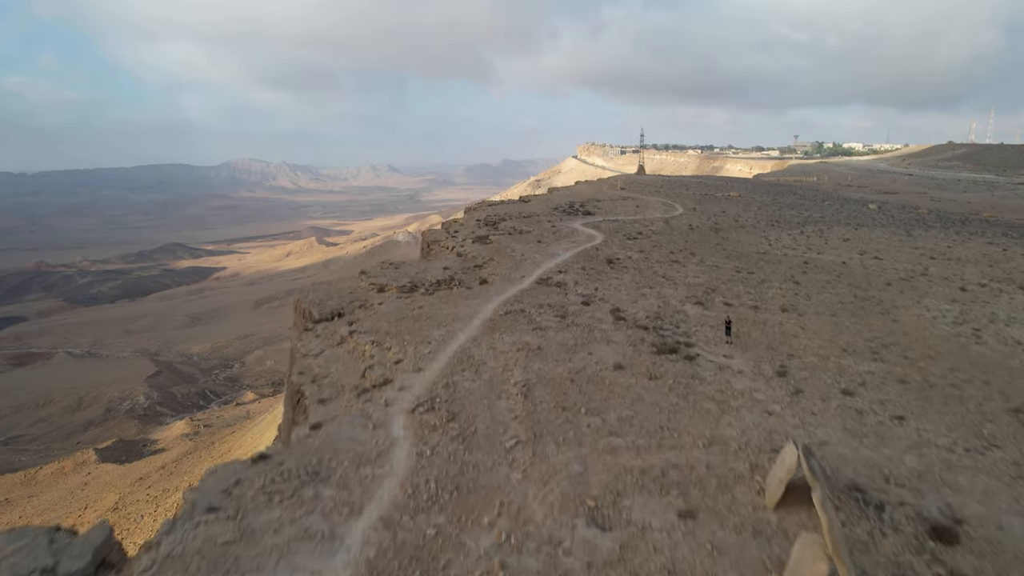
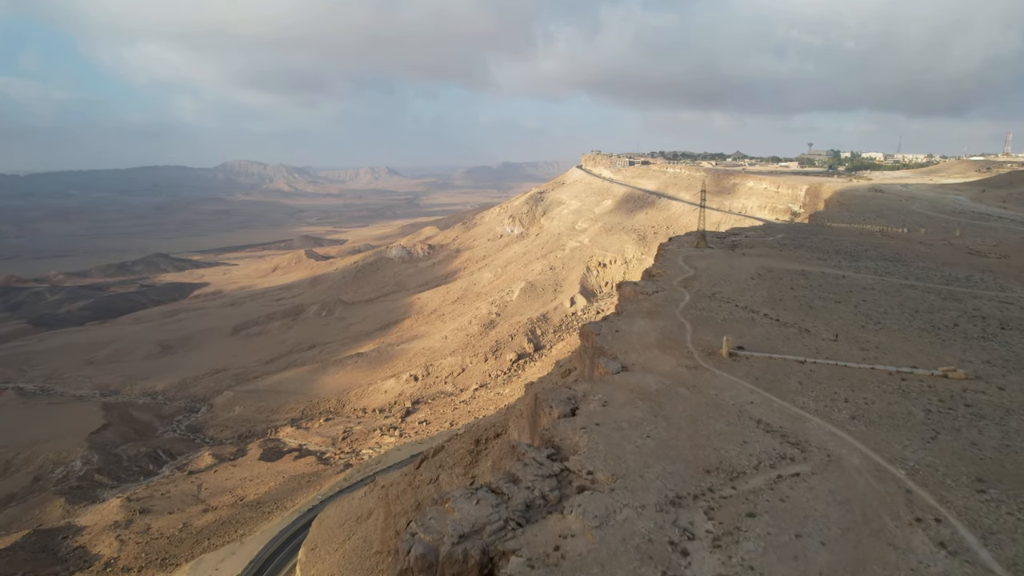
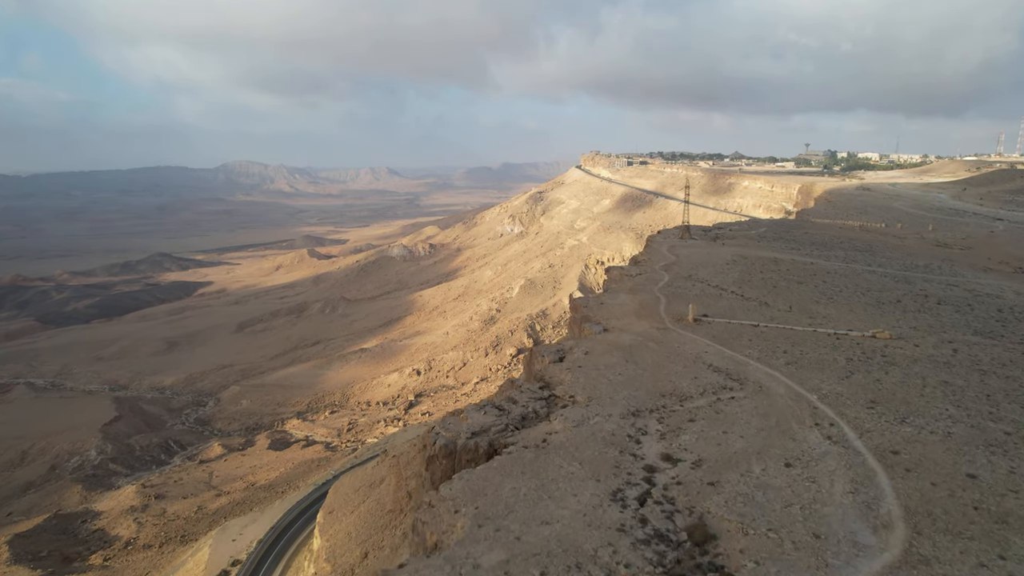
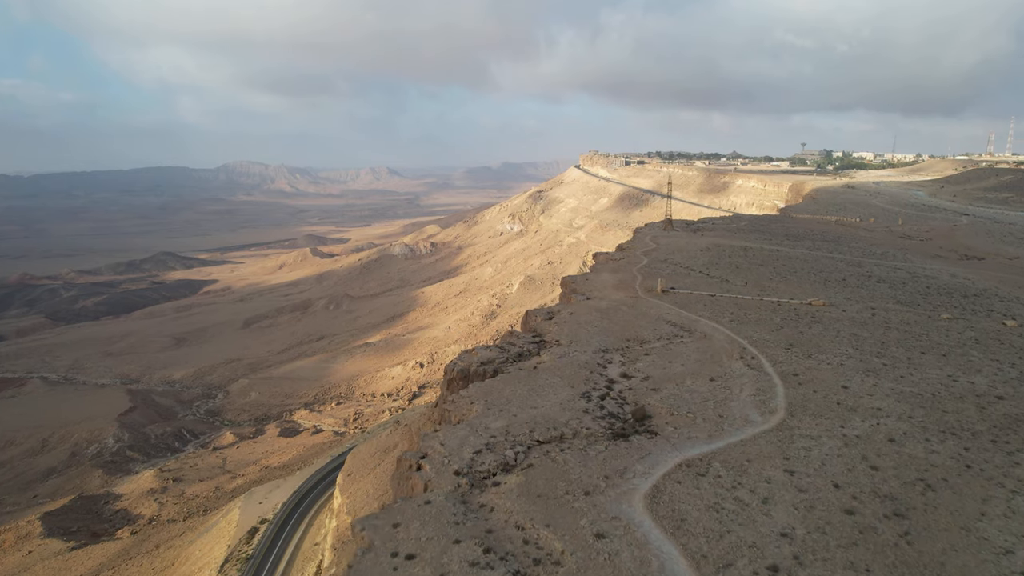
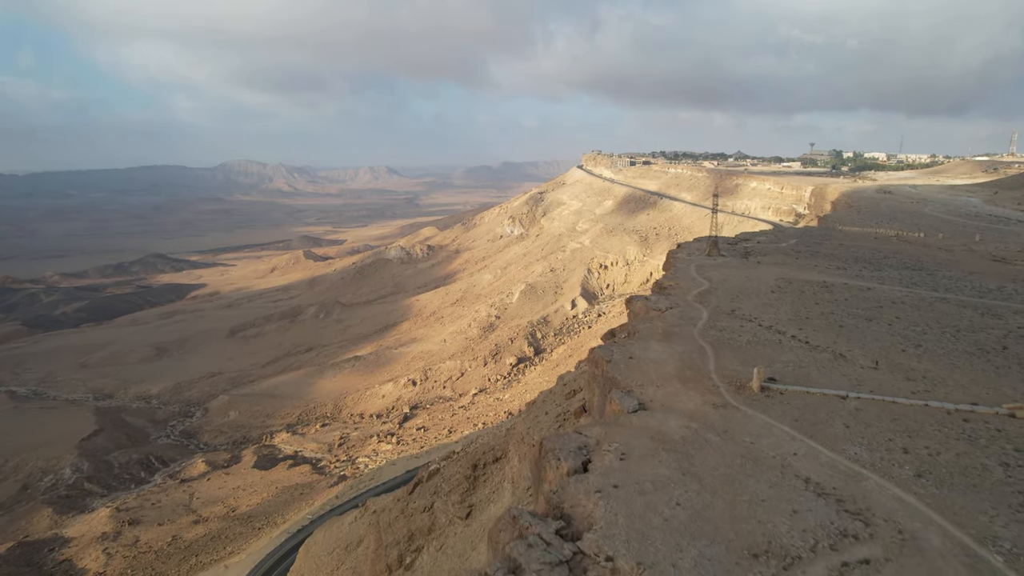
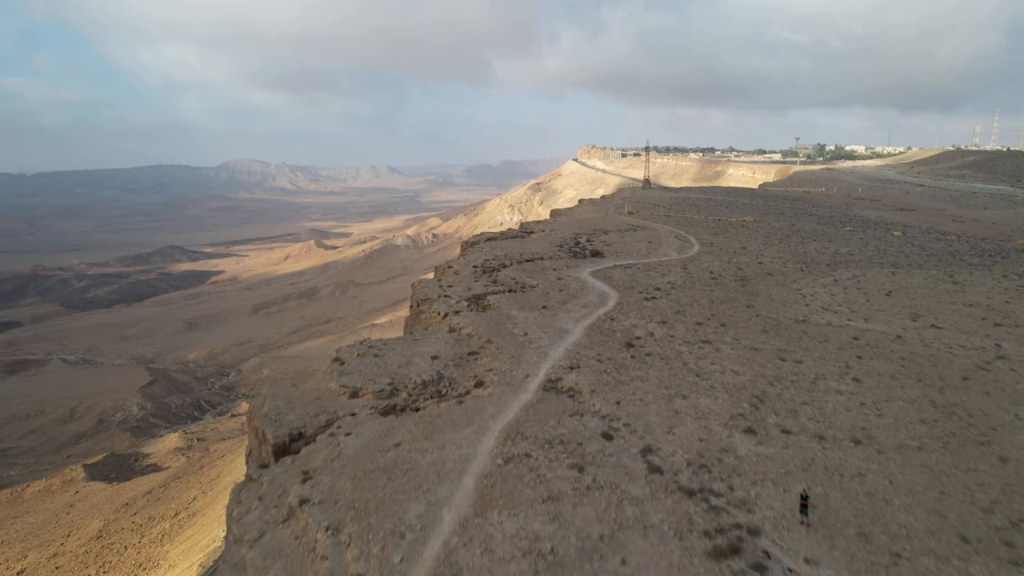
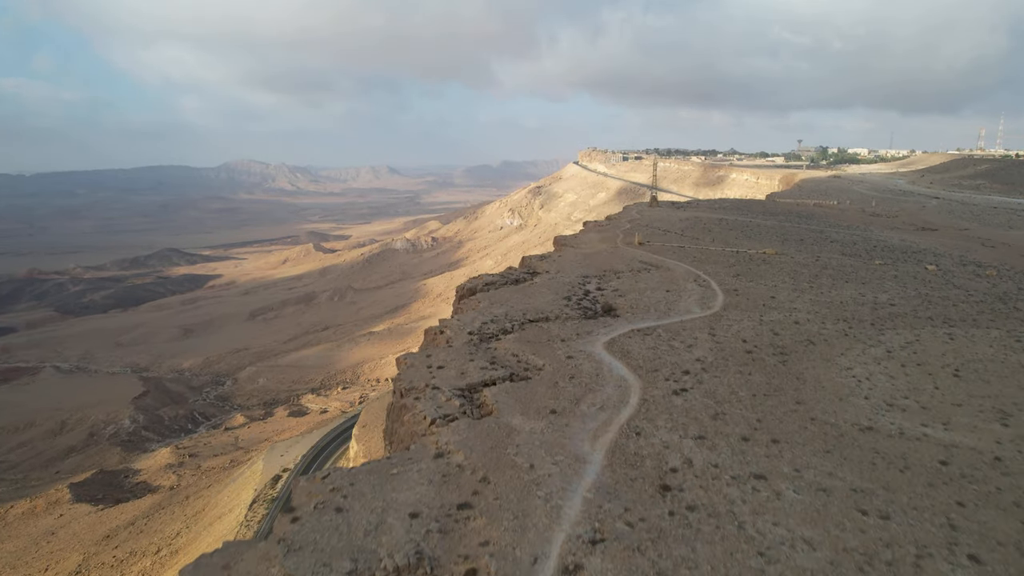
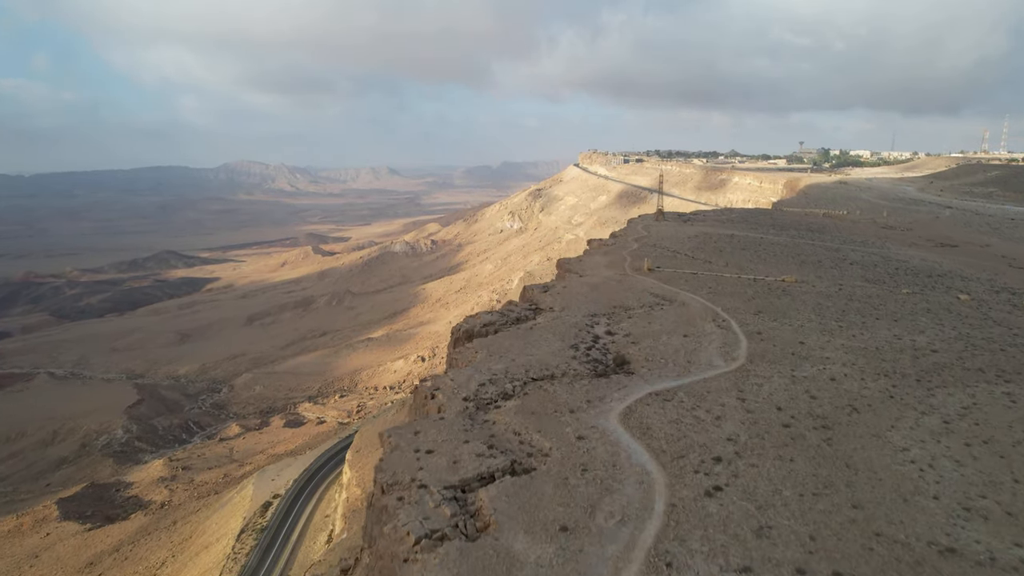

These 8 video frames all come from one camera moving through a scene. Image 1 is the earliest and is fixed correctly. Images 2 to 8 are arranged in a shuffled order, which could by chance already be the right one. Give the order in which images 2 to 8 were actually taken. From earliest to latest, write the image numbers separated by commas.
6, 7, 8, 4, 3, 2, 5
